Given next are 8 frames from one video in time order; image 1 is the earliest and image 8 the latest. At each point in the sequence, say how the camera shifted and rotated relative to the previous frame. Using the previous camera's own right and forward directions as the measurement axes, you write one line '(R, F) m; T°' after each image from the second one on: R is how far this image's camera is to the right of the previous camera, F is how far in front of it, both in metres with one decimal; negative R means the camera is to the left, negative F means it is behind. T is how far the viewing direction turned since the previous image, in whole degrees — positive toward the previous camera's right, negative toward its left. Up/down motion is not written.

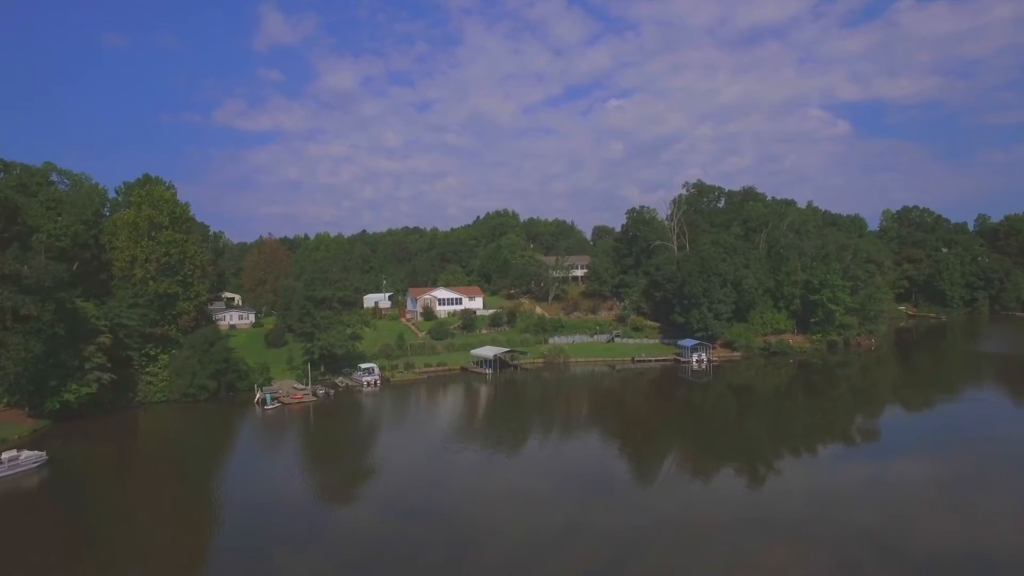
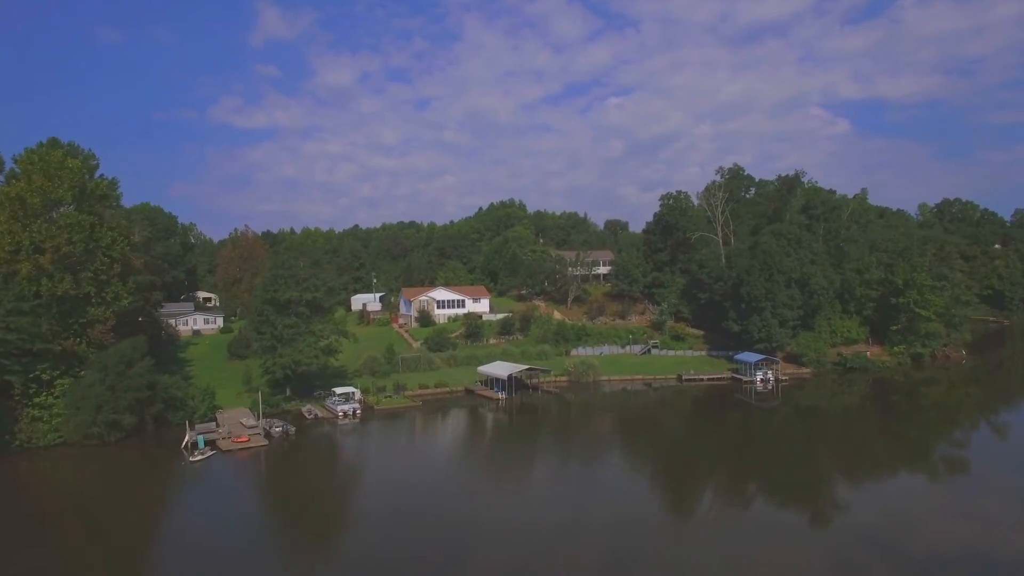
(-1.2, +11.6) m; 0°
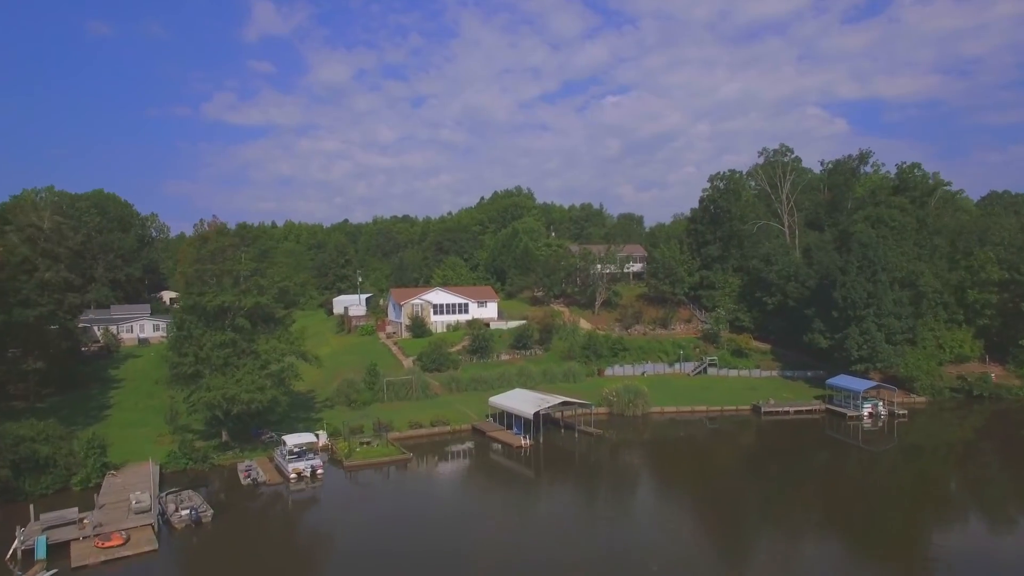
(-1.3, +11.8) m; 0°
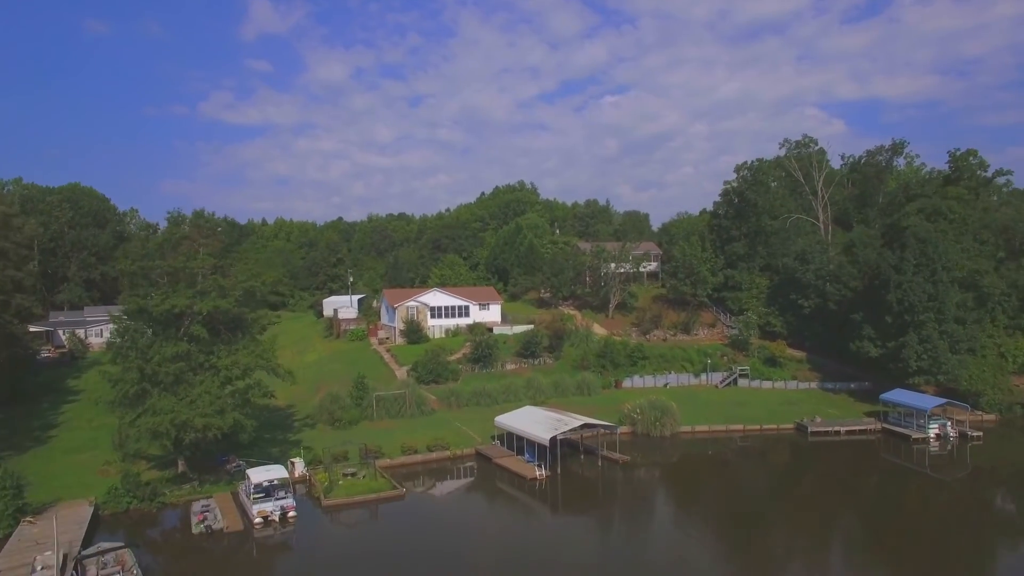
(-0.5, +4.7) m; 0°
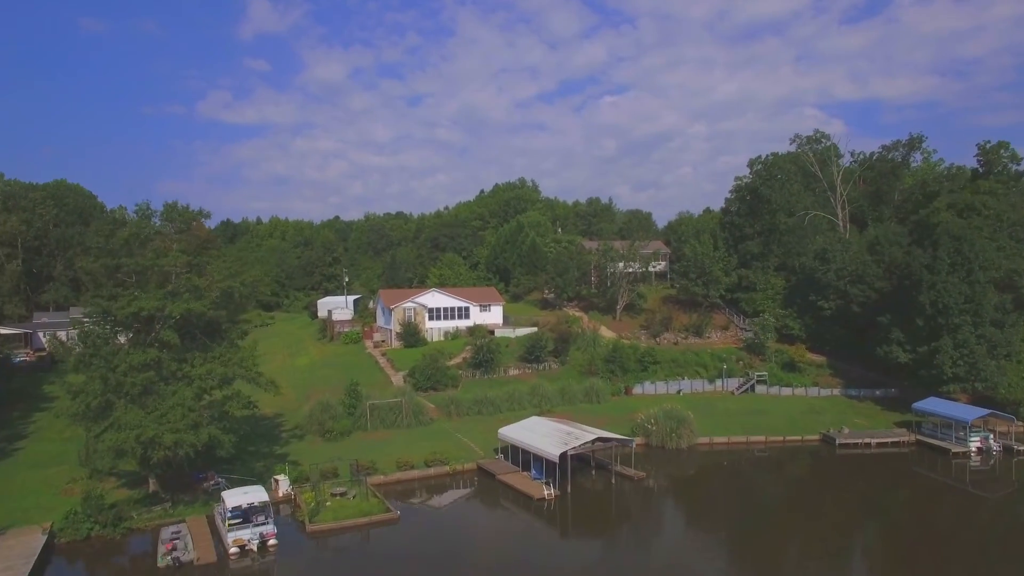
(-0.2, +2.3) m; 0°
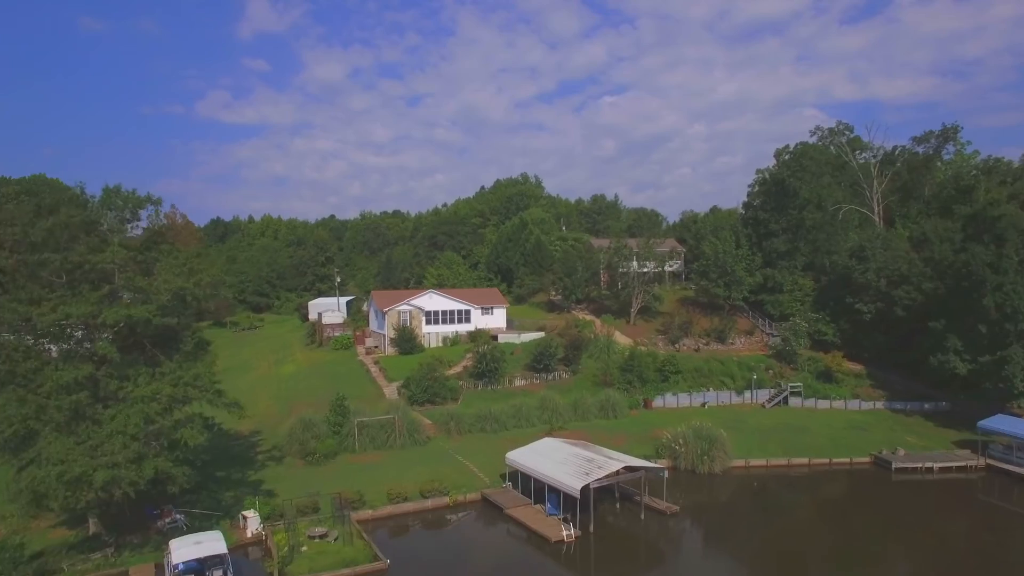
(-0.3, +3.6) m; 0°
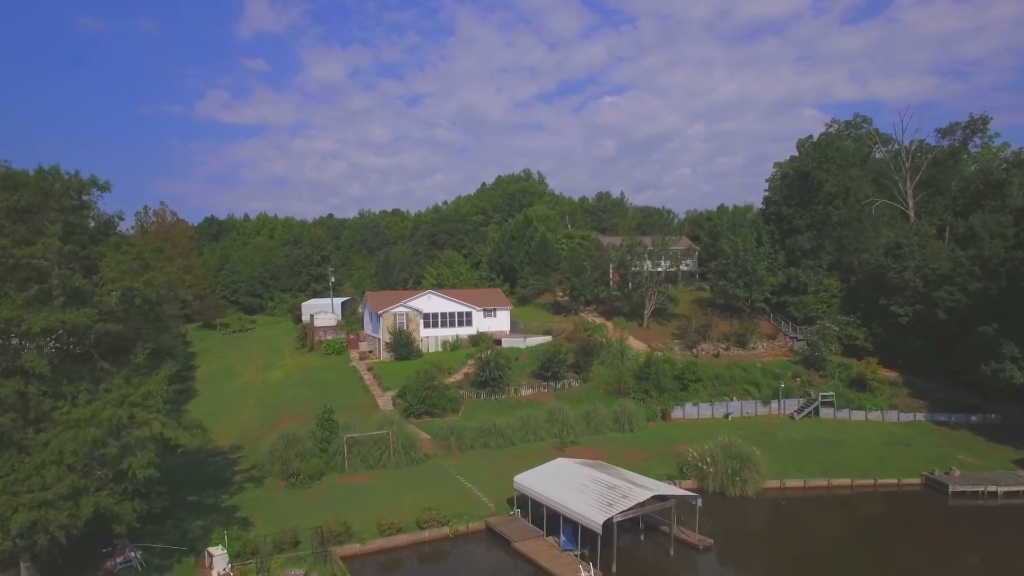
(-0.2, +2.8) m; 0°
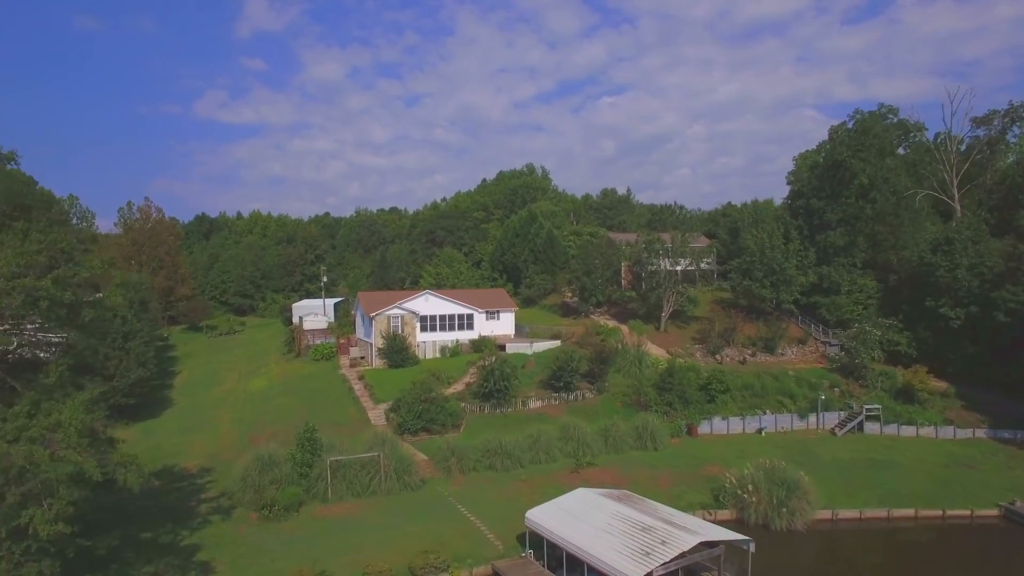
(-0.3, +3.2) m; 0°
